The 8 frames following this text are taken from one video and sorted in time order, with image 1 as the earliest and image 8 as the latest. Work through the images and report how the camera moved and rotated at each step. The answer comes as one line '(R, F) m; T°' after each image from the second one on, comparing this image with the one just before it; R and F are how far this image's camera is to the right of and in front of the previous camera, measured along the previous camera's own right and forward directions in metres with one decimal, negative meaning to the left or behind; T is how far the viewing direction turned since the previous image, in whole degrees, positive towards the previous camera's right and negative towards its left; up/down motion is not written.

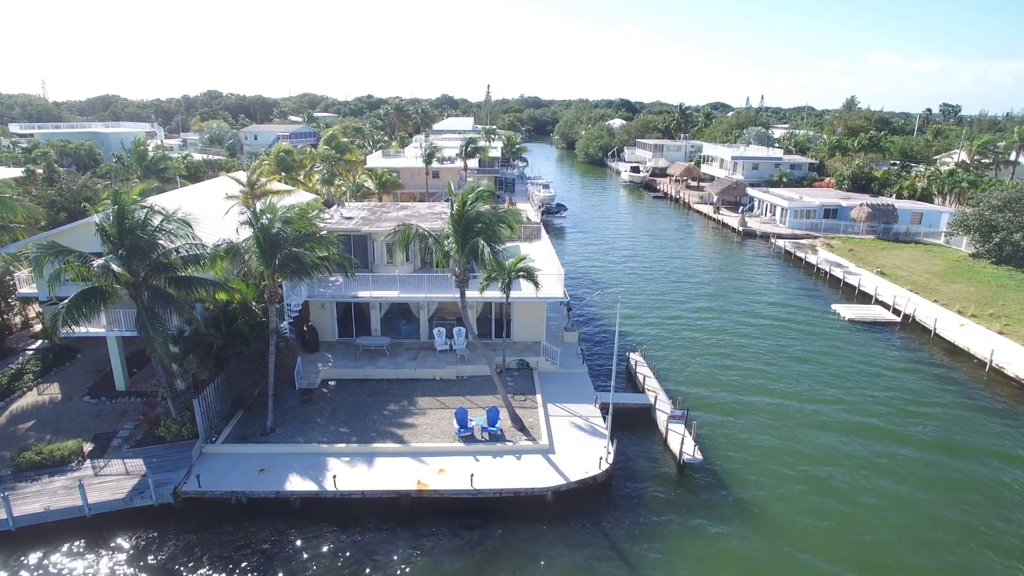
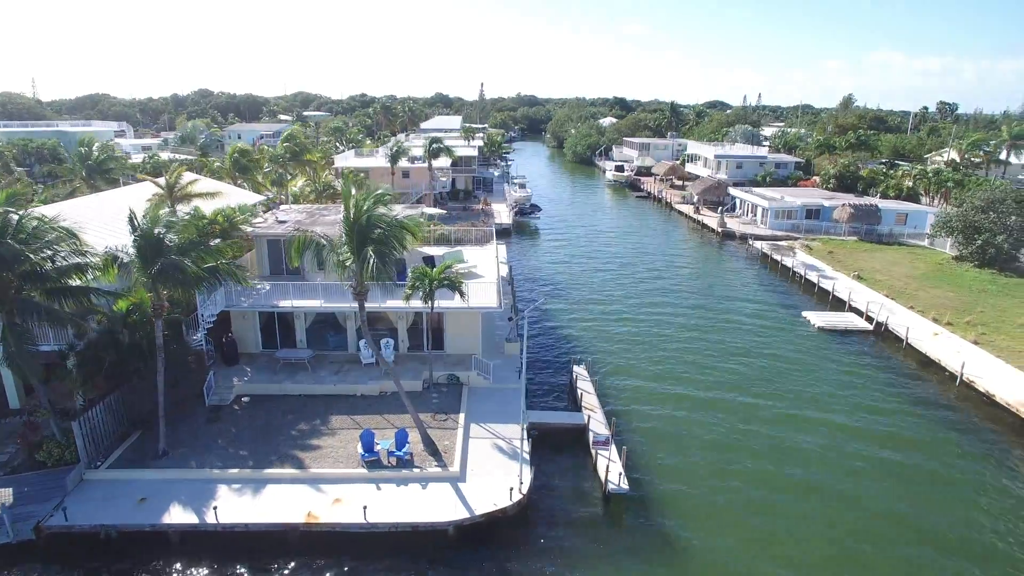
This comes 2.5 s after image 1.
(+2.6, +1.5) m; 0°
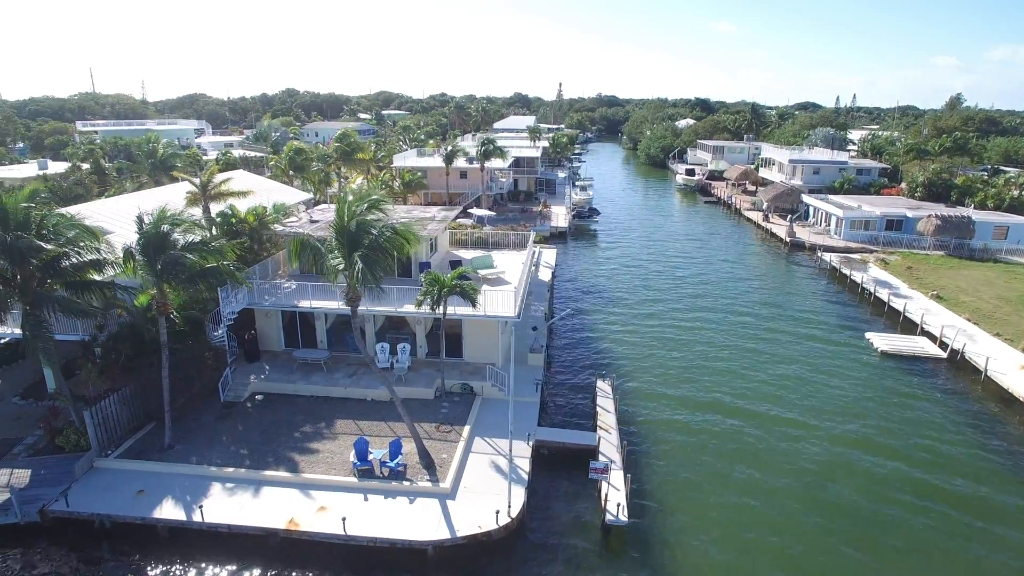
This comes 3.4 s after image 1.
(+2.0, +1.0) m; -7°
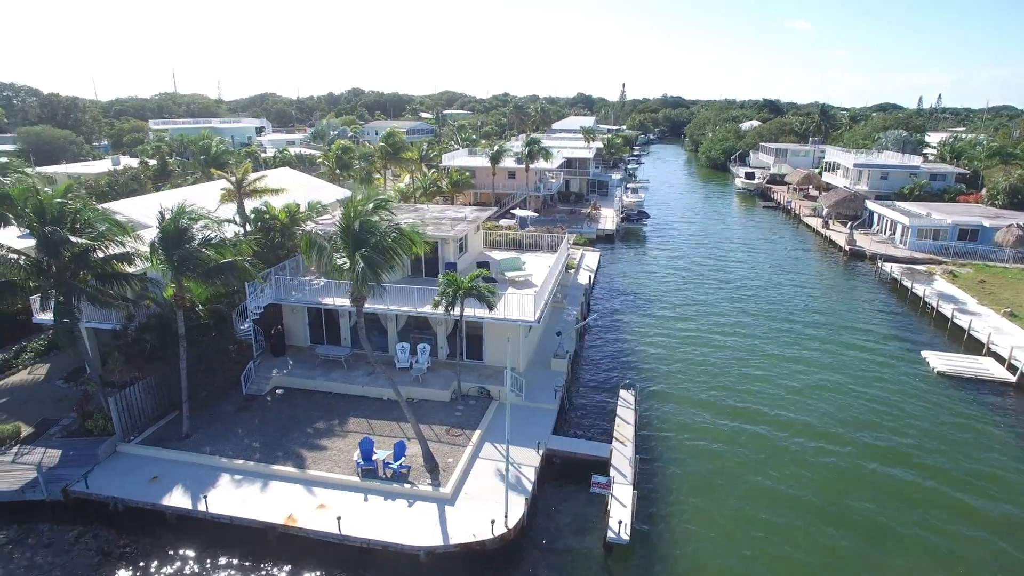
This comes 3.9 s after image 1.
(+1.4, +0.5) m; -5°
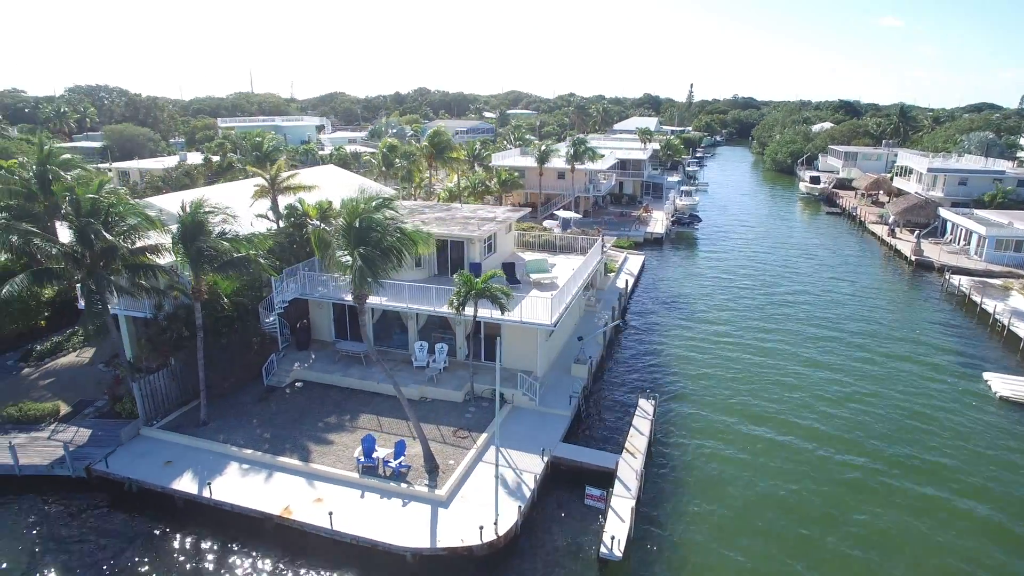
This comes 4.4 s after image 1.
(+1.6, +0.4) m; -6°
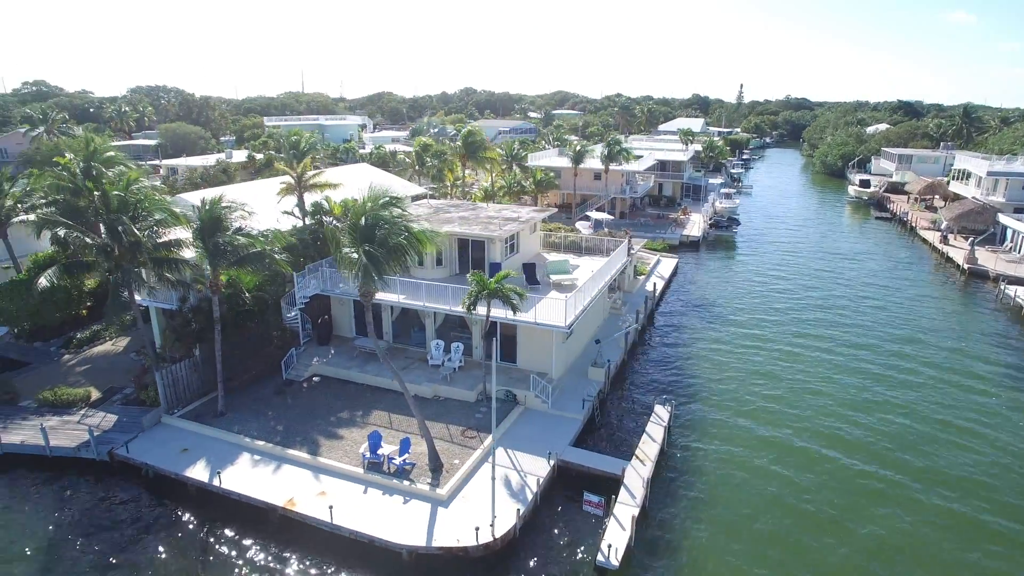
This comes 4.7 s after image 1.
(+1.0, +0.2) m; -4°
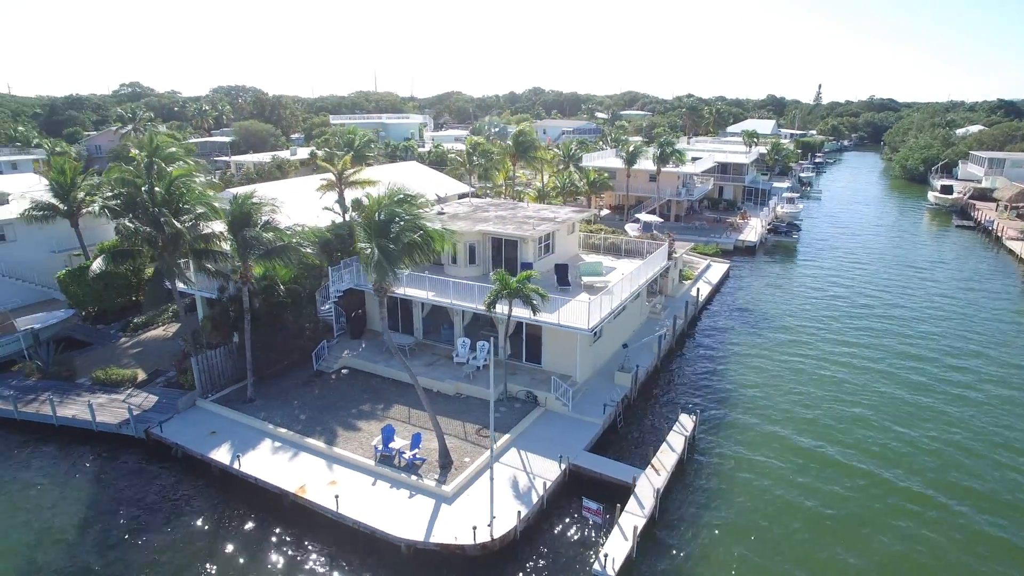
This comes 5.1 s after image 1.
(+1.4, +0.2) m; -6°
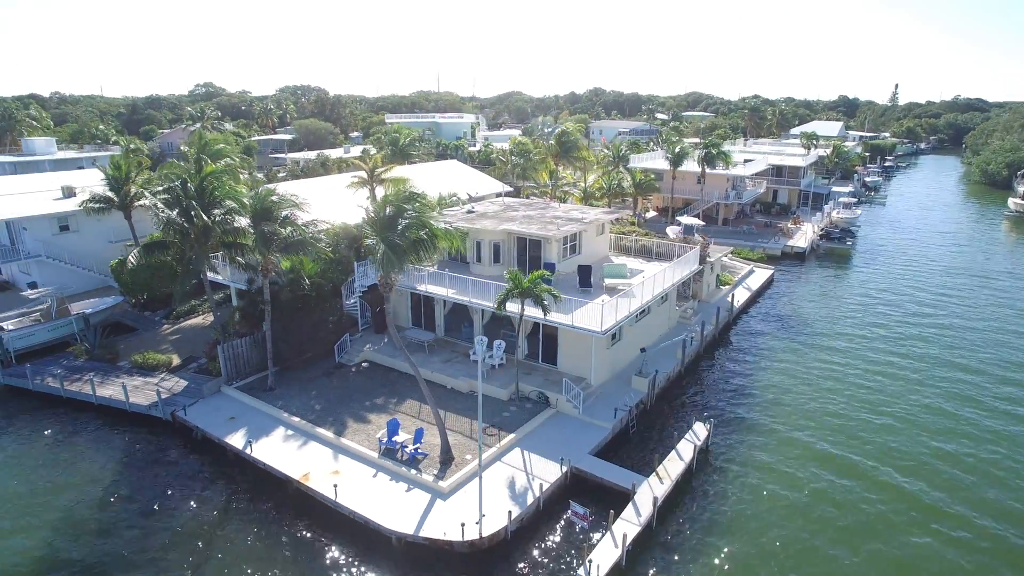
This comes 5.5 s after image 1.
(+1.5, +0.1) m; -5°
